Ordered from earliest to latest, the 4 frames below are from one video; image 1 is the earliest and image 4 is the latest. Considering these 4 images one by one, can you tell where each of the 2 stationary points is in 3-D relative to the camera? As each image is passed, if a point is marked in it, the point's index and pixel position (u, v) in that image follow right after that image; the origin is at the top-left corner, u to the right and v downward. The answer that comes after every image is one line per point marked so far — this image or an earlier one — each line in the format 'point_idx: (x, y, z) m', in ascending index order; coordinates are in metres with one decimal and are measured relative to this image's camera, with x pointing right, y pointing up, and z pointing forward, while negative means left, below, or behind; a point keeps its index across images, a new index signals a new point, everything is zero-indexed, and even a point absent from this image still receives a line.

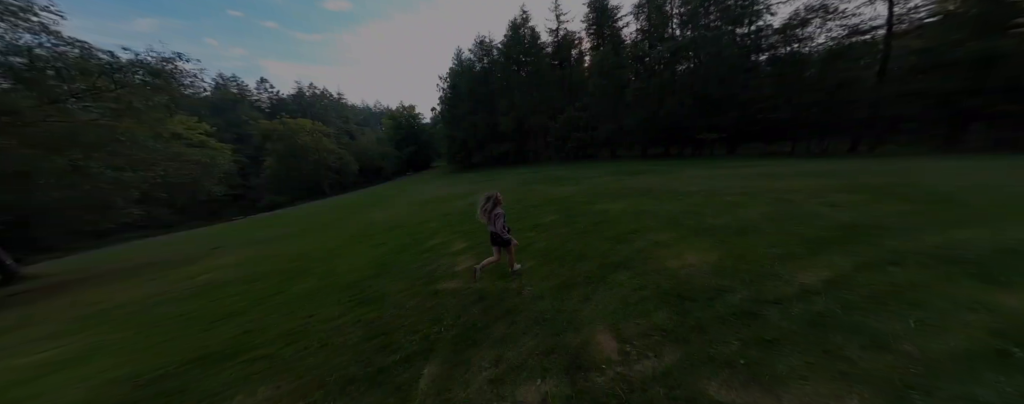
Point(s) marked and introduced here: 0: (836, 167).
0: (+12.6, +1.4, +11.3) m
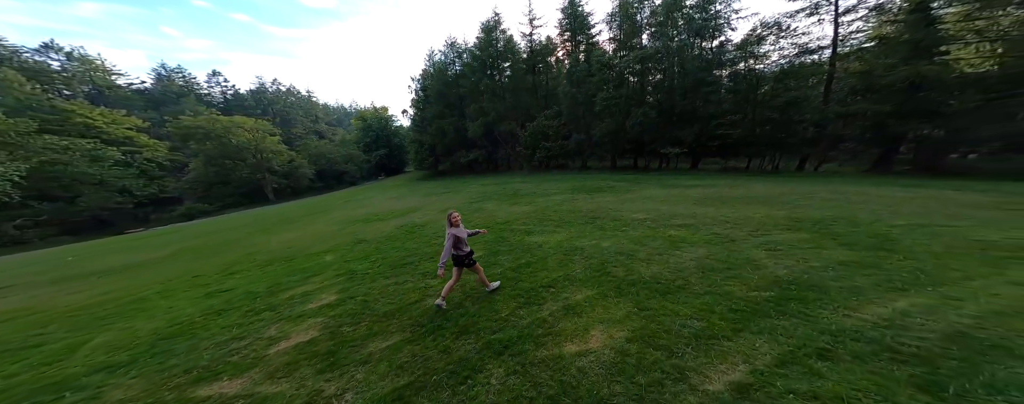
0: (+10.7, +0.5, +11.4) m
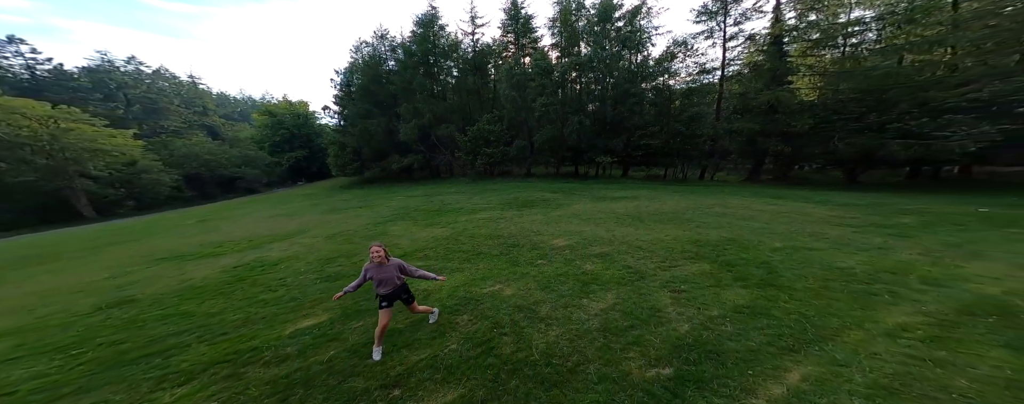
0: (+7.5, -0.2, +12.2) m
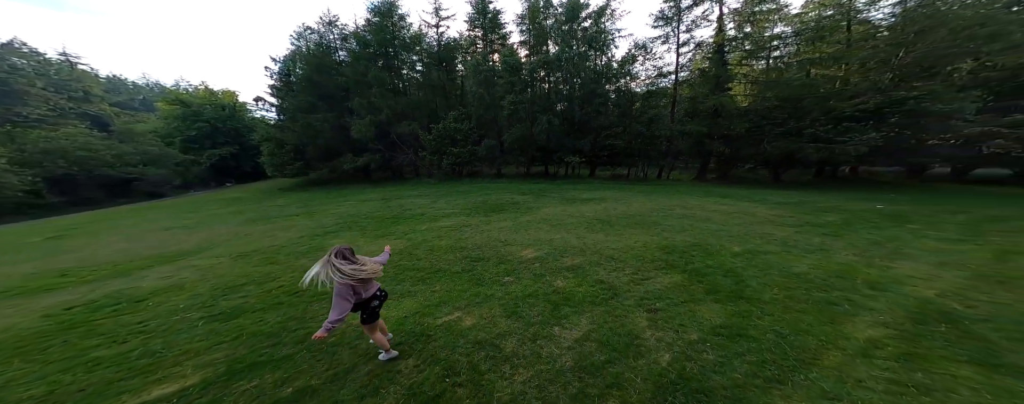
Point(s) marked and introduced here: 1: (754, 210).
0: (+6.0, -0.4, +12.3) m
1: (+10.8, -0.5, +12.7) m
